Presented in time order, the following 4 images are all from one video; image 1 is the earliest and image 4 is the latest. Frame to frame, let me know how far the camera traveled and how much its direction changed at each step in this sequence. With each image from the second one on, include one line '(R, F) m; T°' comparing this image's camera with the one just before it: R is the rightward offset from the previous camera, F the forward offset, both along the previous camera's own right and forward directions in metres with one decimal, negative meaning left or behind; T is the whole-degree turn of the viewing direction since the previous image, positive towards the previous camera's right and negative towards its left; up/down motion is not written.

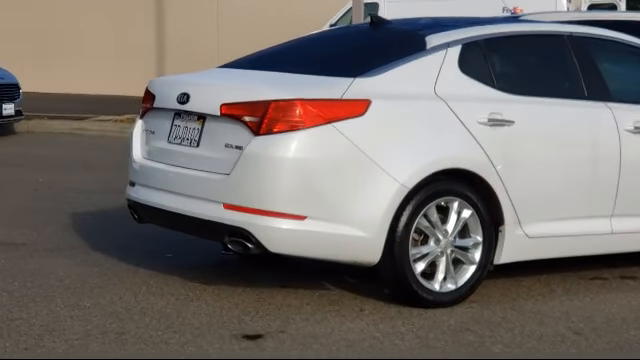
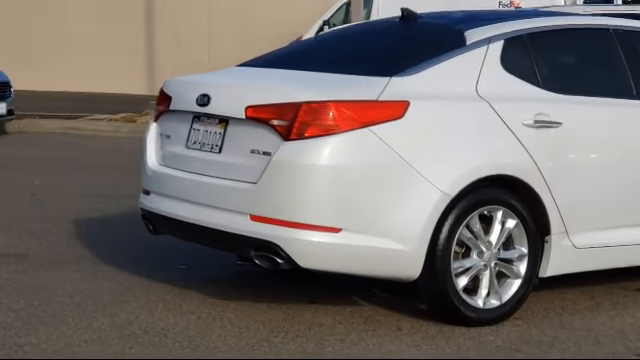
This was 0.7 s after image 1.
(-0.2, +0.5) m; +1°
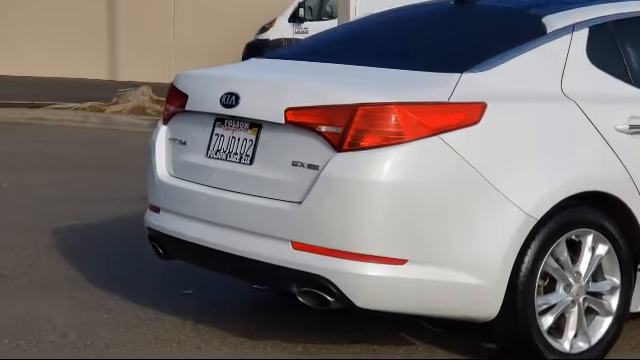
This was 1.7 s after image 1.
(-0.4, +1.0) m; +2°
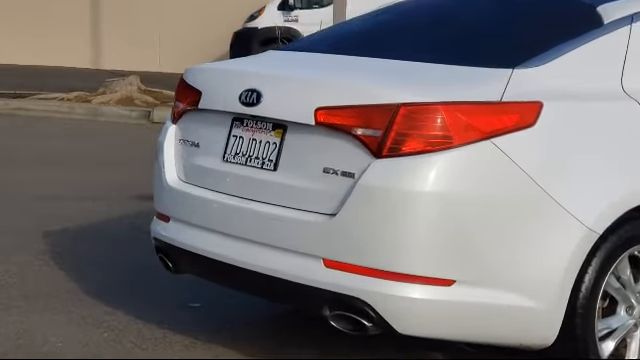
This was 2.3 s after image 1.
(-0.2, +0.5) m; +1°
